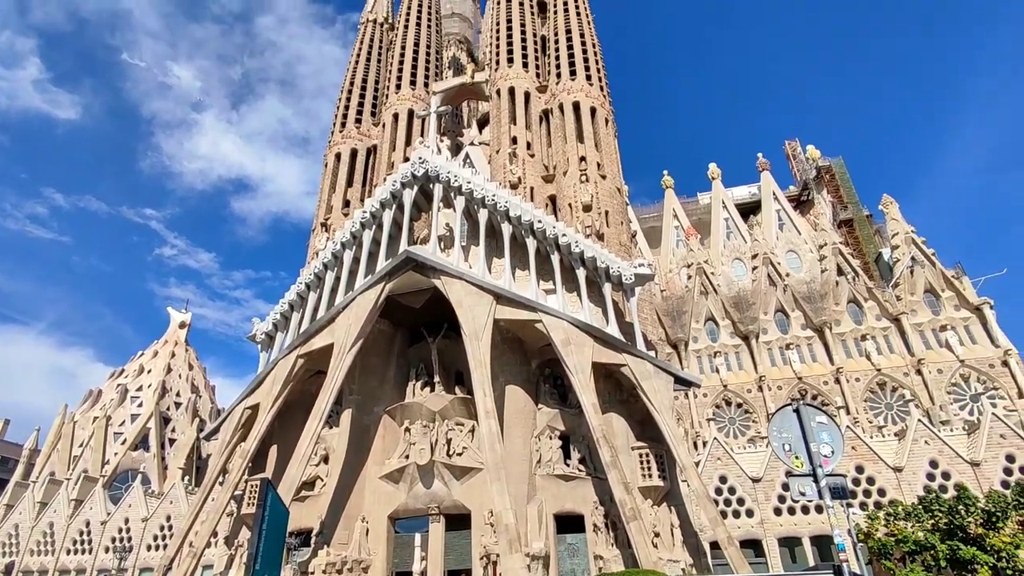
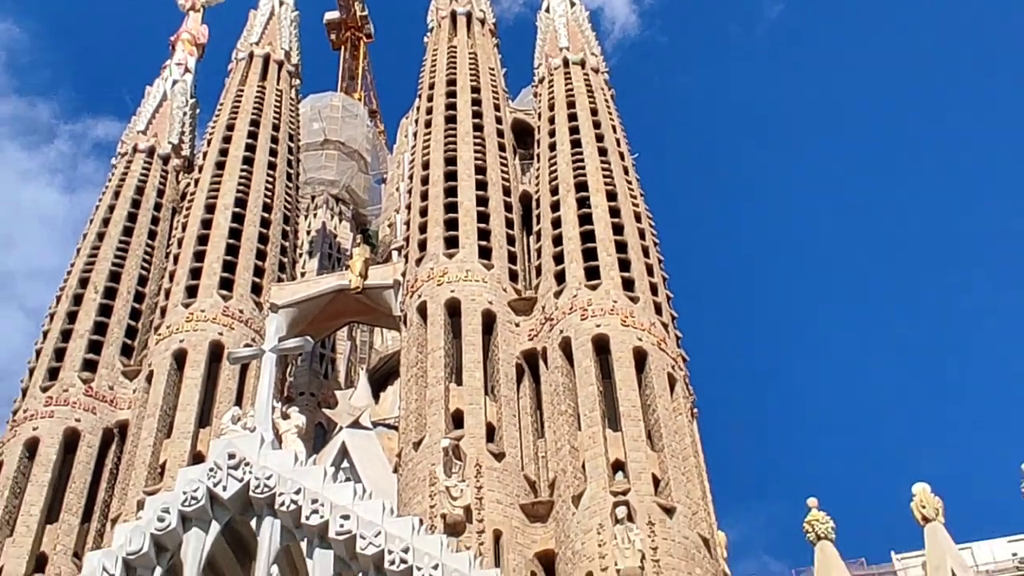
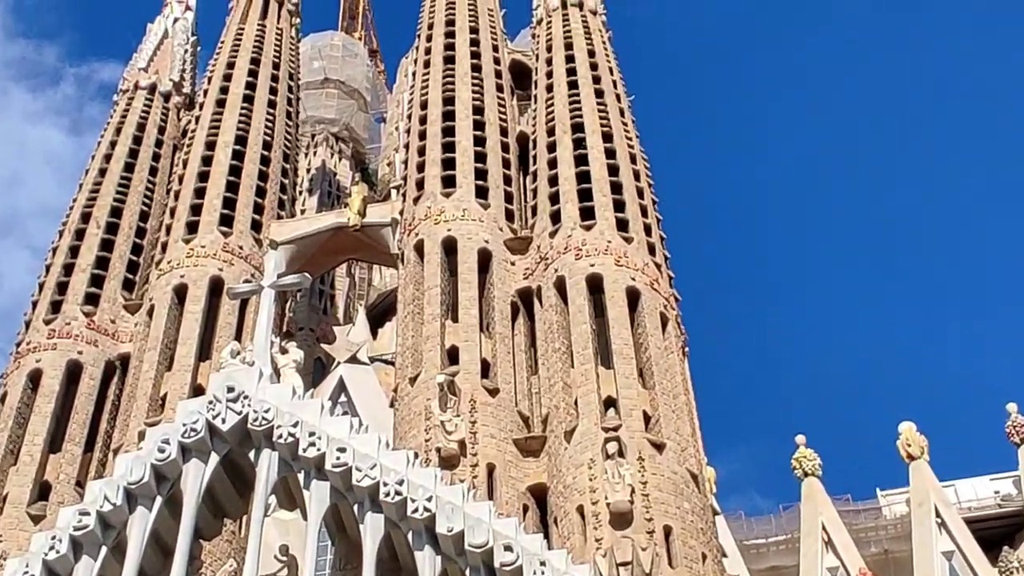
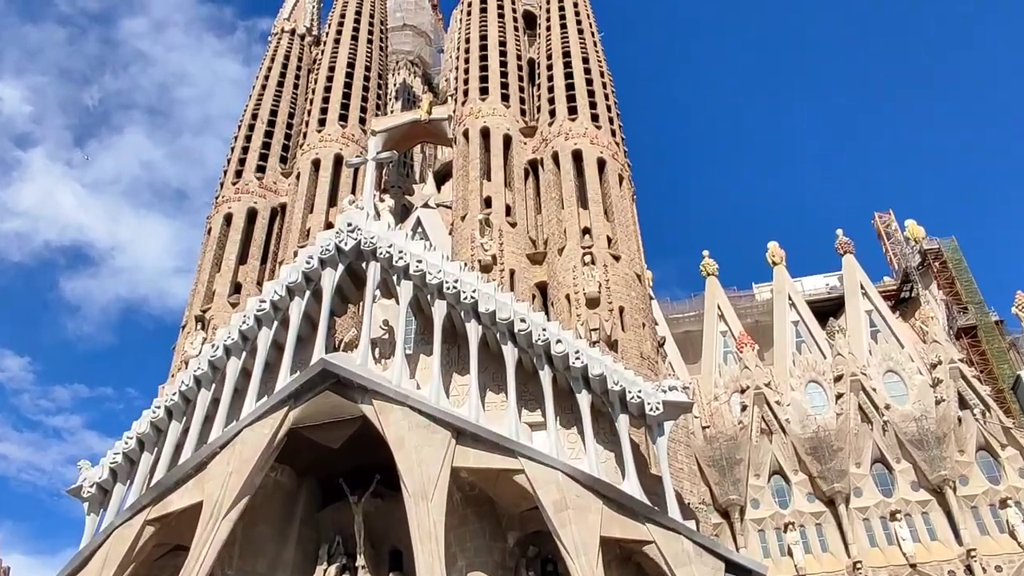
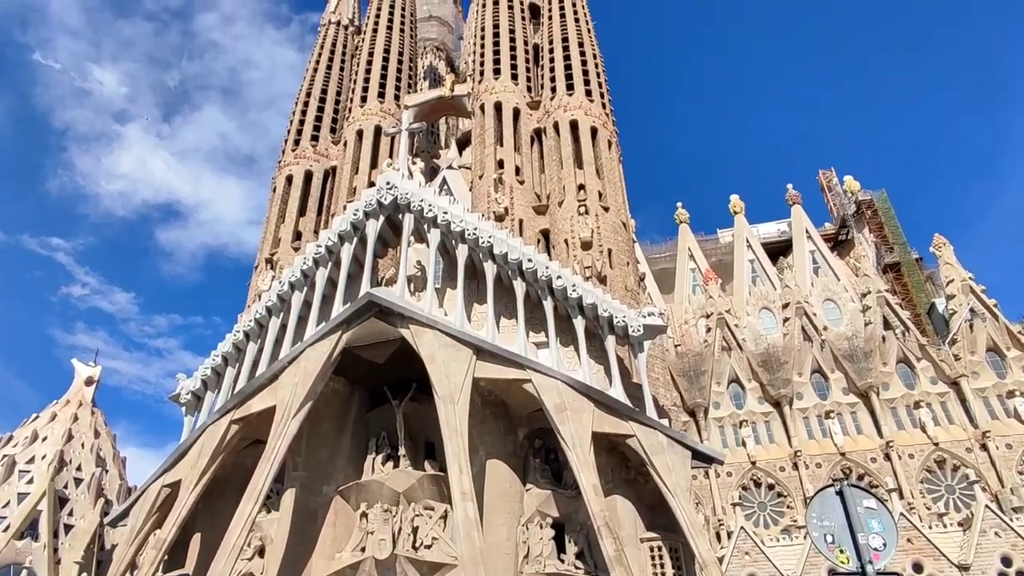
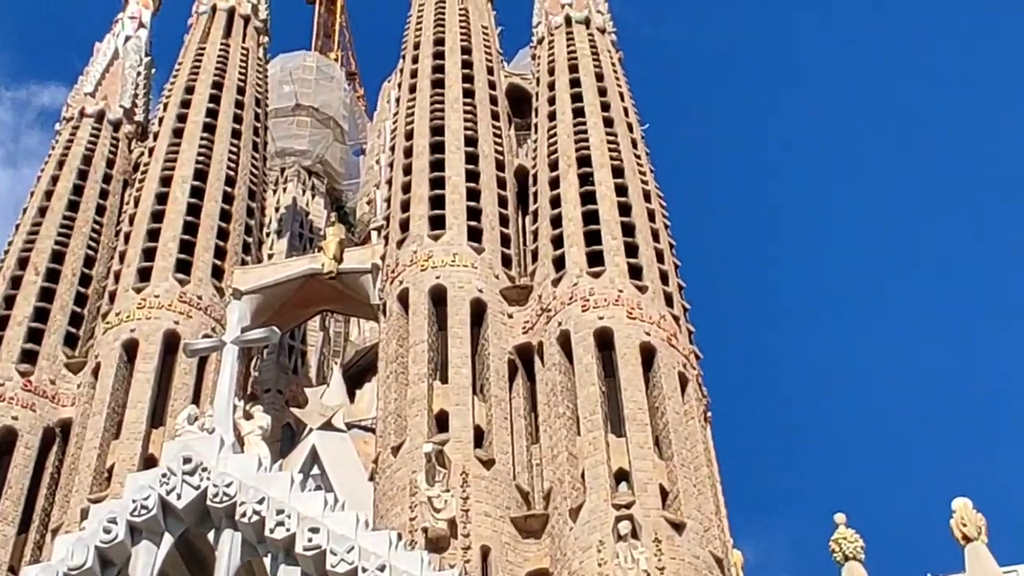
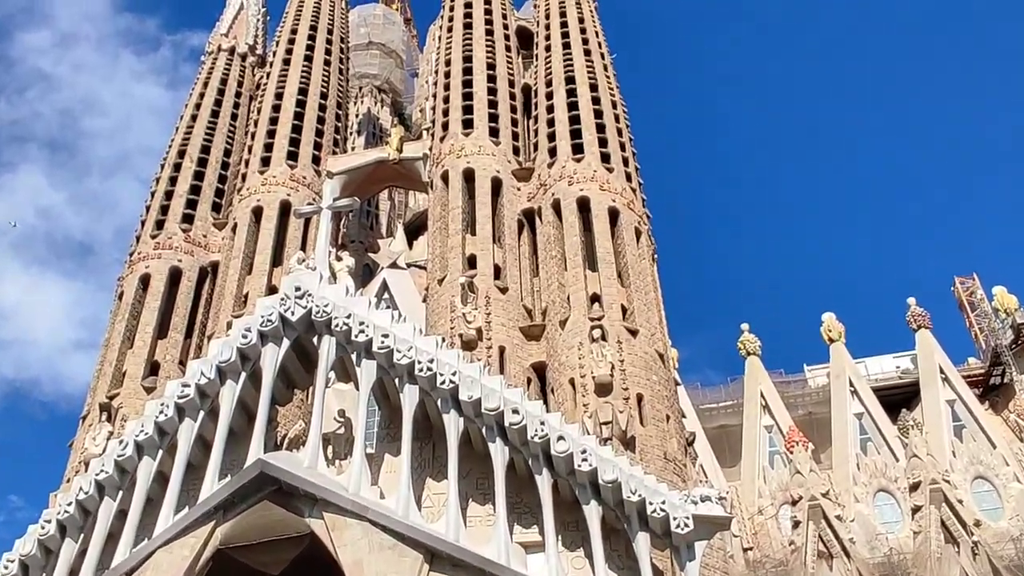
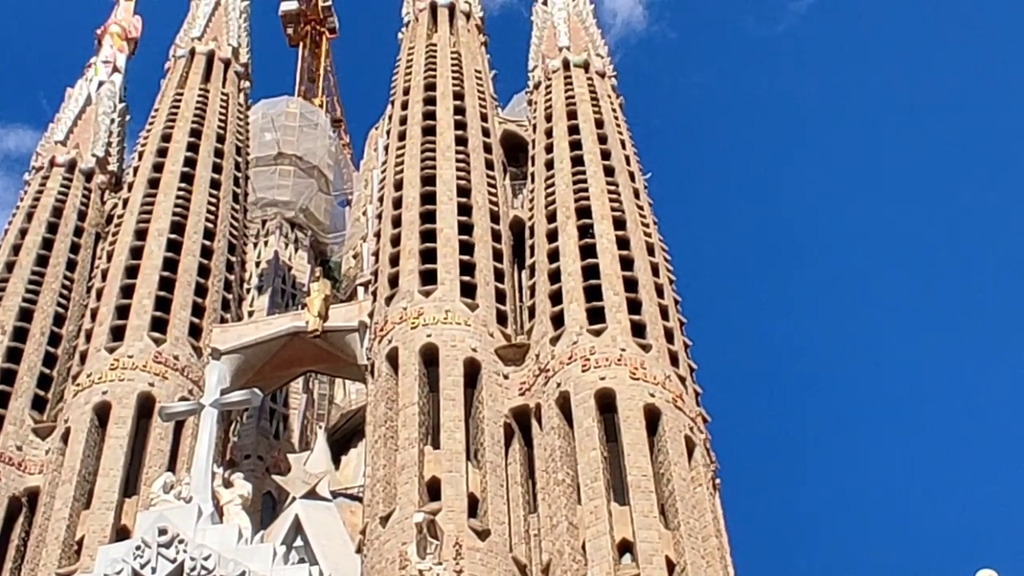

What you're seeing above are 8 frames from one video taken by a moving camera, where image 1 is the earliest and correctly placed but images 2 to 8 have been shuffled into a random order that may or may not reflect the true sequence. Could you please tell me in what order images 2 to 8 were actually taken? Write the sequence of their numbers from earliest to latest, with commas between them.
5, 4, 7, 3, 6, 8, 2
